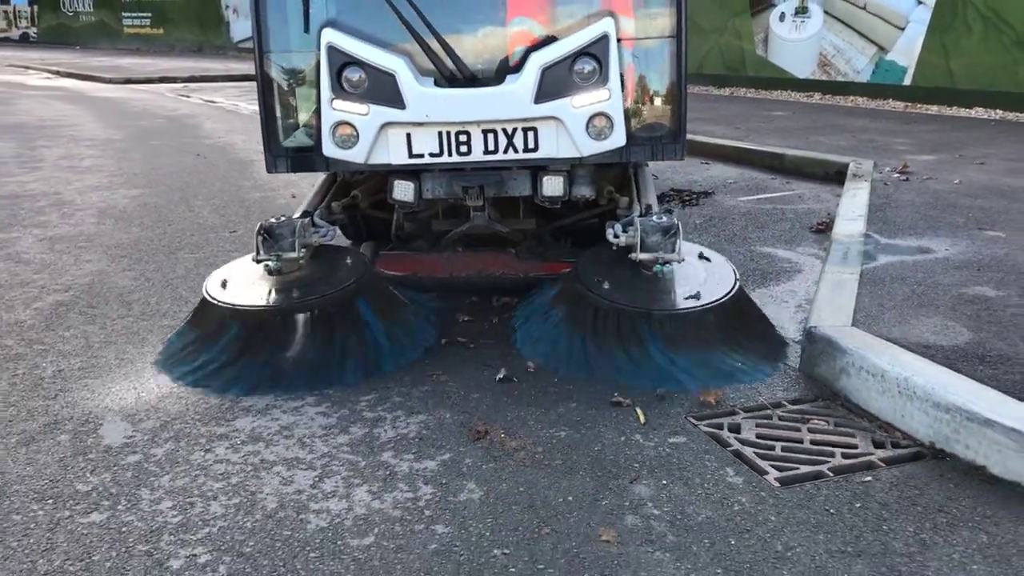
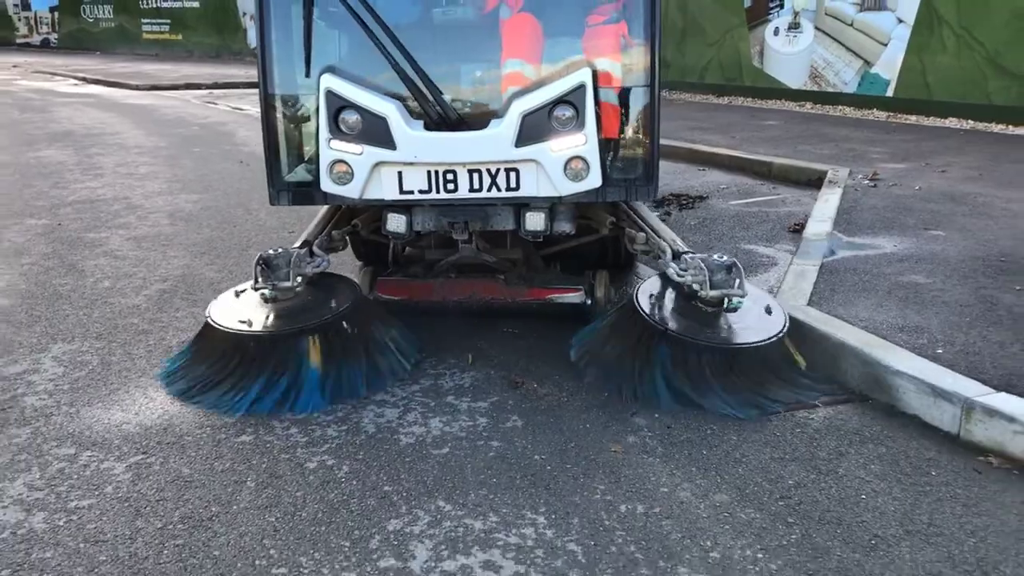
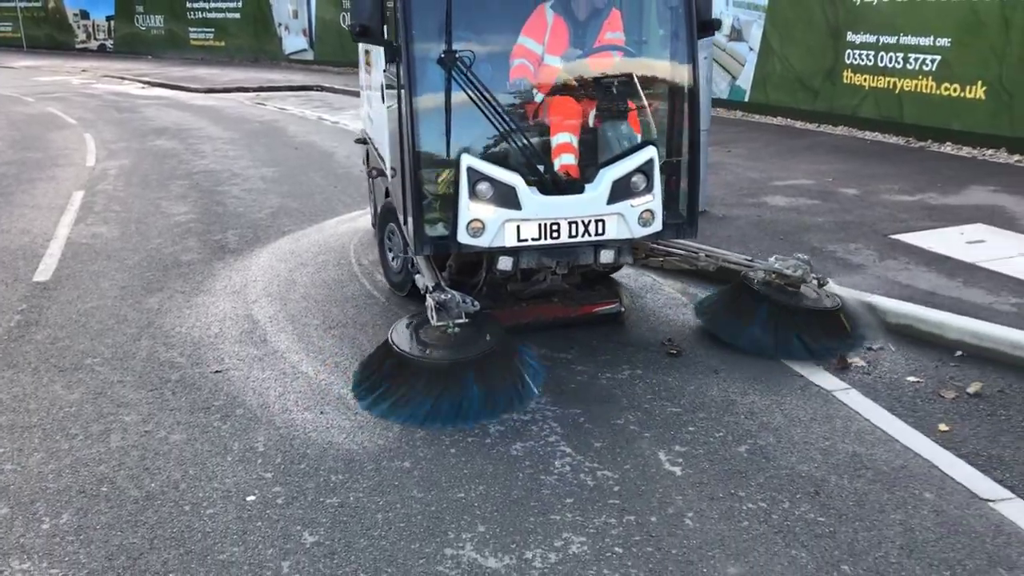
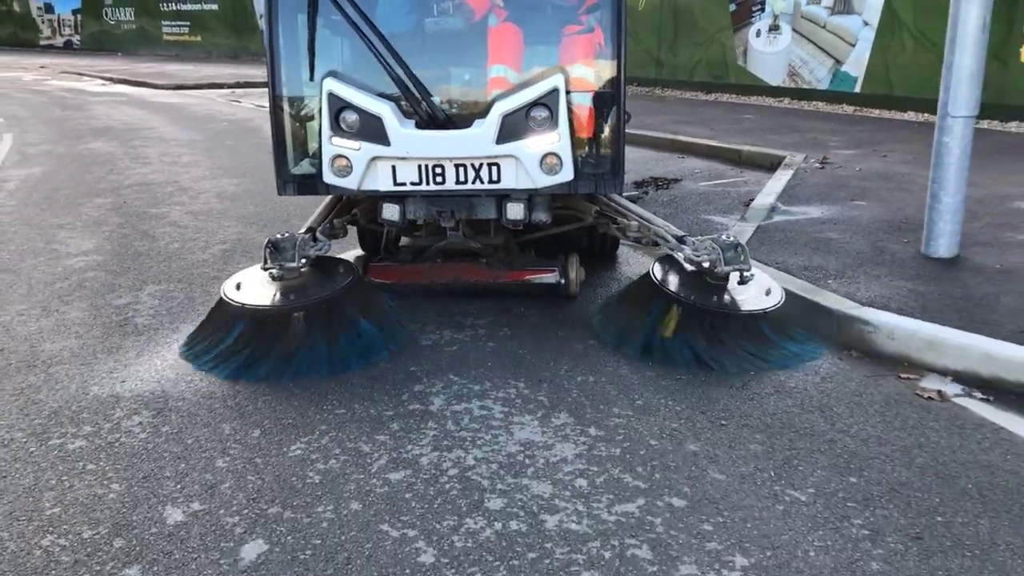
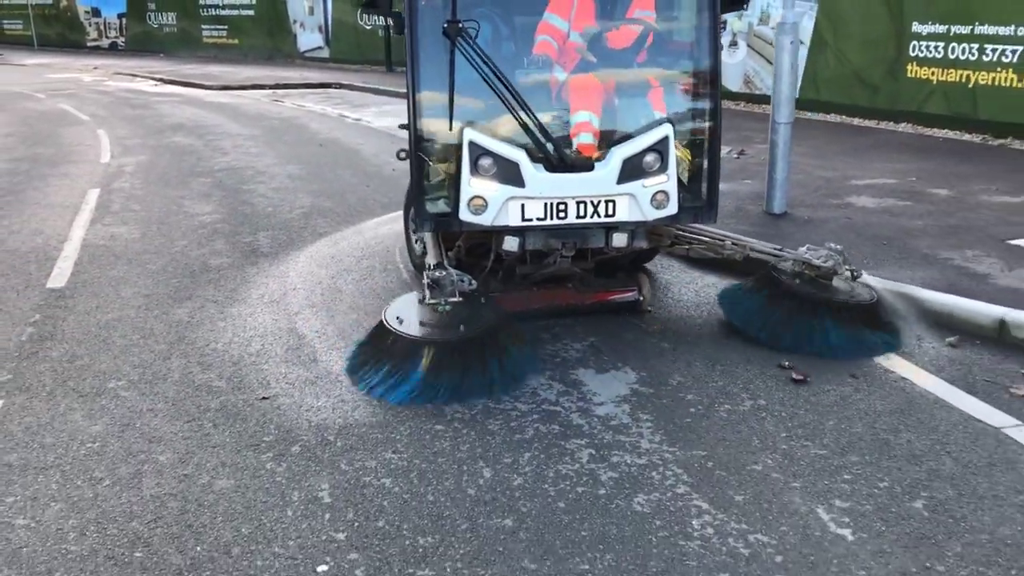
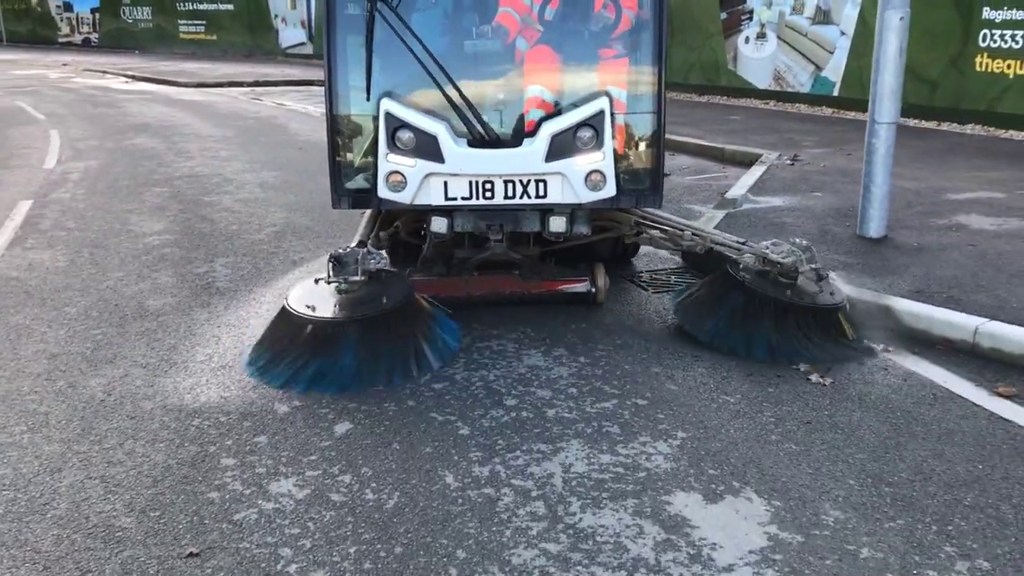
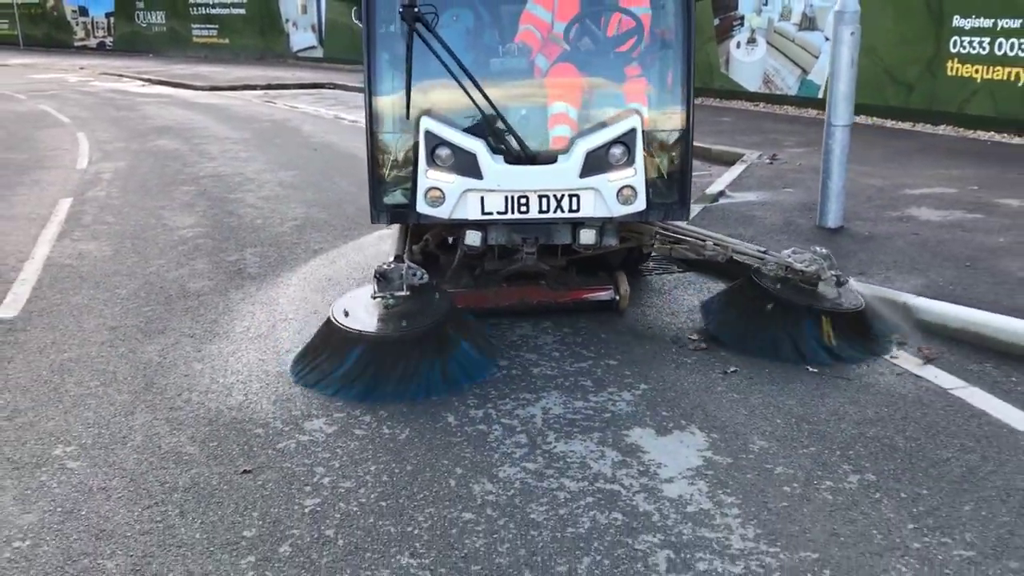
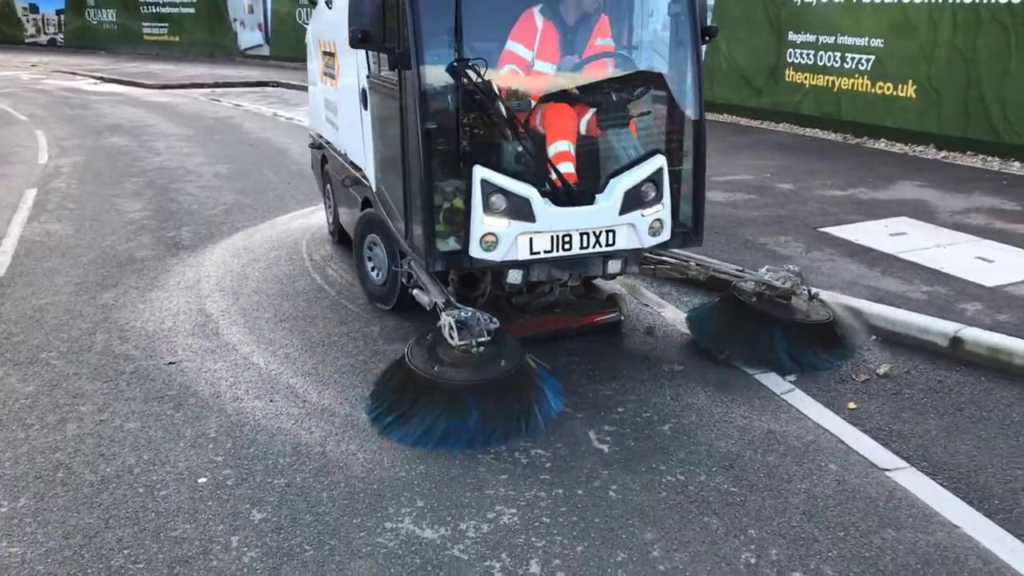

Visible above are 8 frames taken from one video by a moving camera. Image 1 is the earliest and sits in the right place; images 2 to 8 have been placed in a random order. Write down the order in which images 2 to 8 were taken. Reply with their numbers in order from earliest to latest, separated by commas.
2, 4, 6, 7, 5, 3, 8
